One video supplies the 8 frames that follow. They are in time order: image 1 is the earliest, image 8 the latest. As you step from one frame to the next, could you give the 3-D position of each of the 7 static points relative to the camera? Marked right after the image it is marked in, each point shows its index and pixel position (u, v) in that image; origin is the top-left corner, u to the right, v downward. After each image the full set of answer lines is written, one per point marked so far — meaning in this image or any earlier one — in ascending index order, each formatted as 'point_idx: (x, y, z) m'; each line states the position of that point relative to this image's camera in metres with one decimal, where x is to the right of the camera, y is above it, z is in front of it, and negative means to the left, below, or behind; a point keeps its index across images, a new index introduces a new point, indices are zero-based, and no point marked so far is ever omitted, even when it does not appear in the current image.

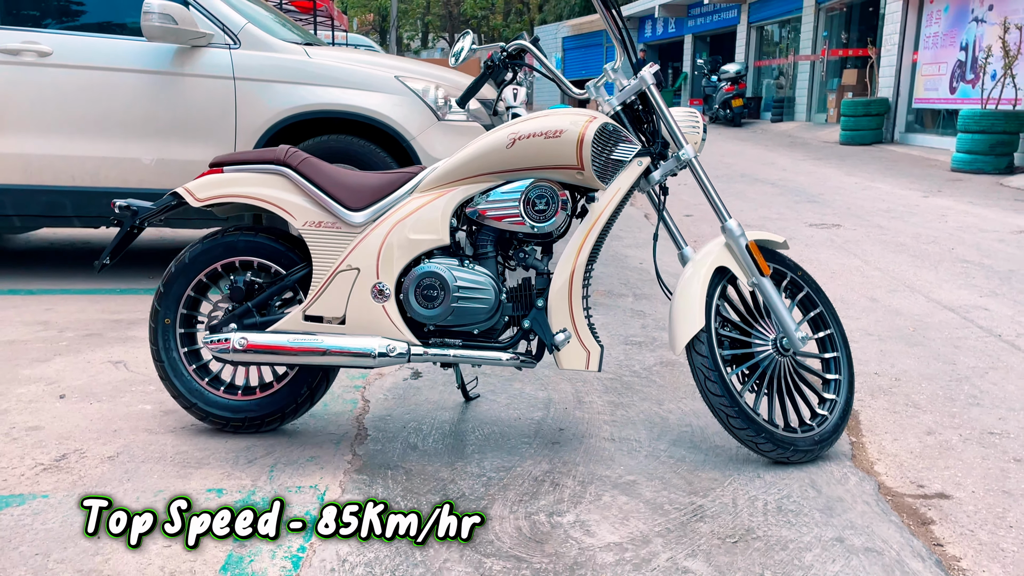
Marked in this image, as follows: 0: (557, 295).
0: (+0.2, 0.0, +3.6) m
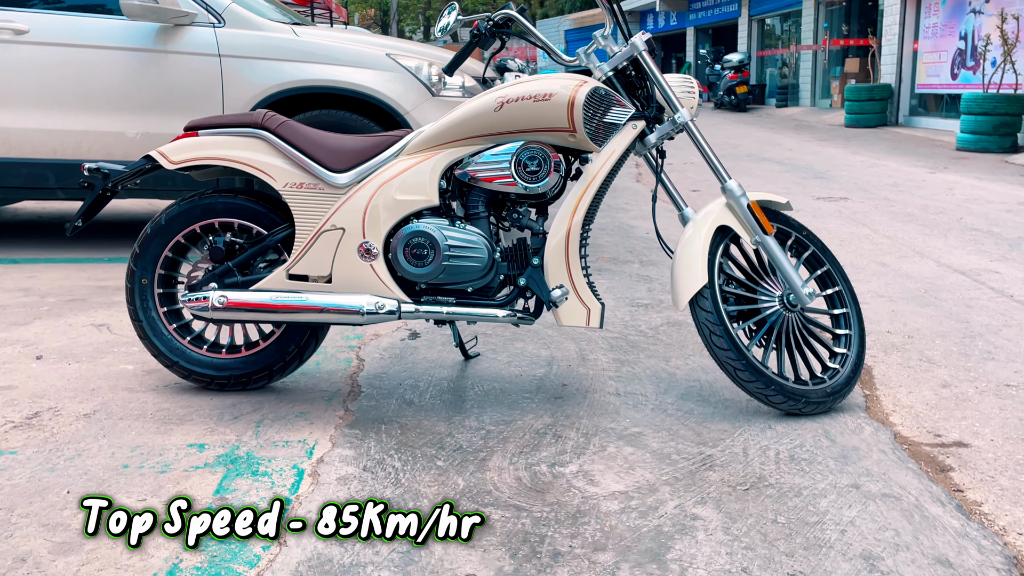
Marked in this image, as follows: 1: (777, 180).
0: (+0.1, +0.1, +3.4) m
1: (+3.3, +1.4, +12.5) m
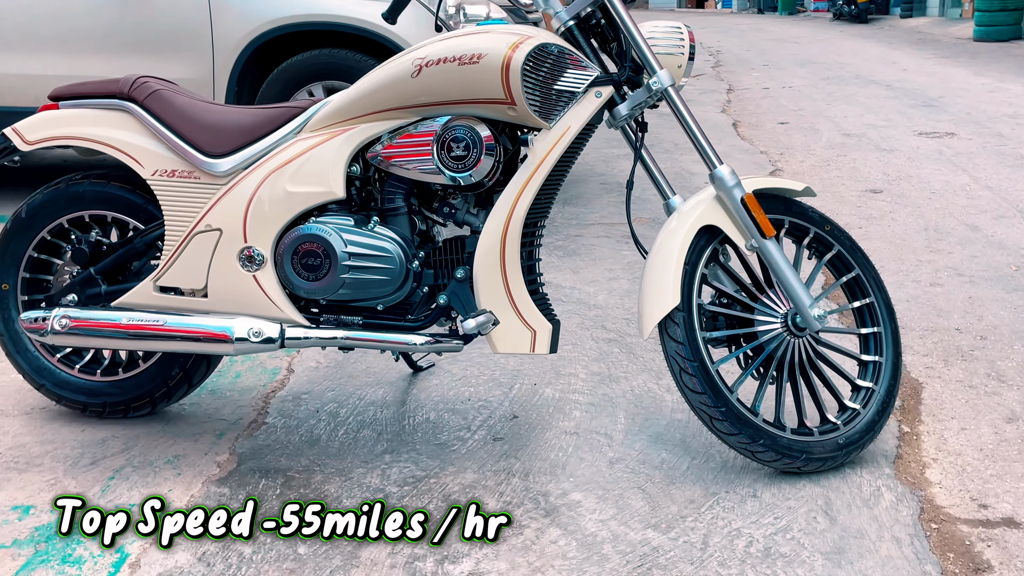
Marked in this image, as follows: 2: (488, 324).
0: (-0.1, +0.1, +2.7) m
1: (+4.1, +2.0, +11.2) m
2: (-0.1, -0.1, +2.7) m
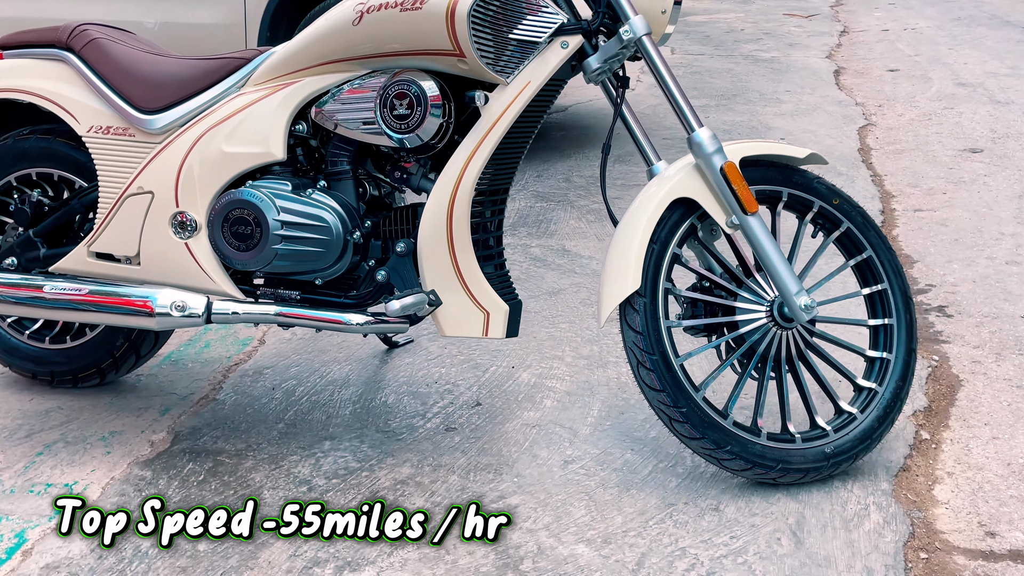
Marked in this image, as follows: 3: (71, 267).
0: (-0.2, +0.1, +2.5) m
1: (+5.0, +2.3, +10.3) m
2: (-0.2, 0.0, +2.5) m
3: (-1.2, 0.0, +2.7) m
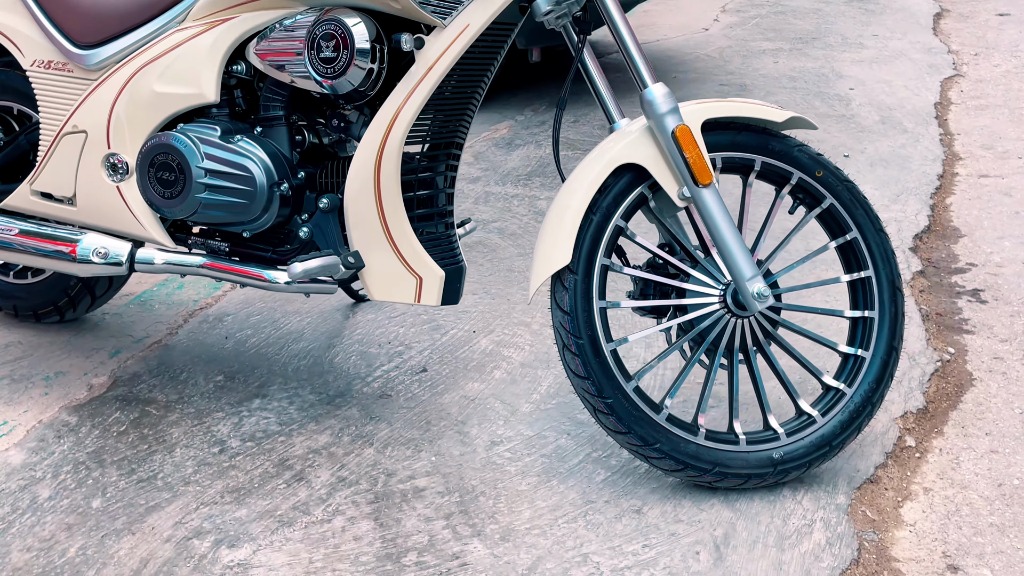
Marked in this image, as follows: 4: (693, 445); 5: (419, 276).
0: (-0.3, +0.2, +2.3) m
1: (+5.9, +2.6, +9.3) m
2: (-0.4, 0.0, +2.3) m
3: (-1.3, +0.2, +2.6) m
4: (+0.4, -0.3, +2.1) m
5: (-0.2, 0.0, +2.3) m
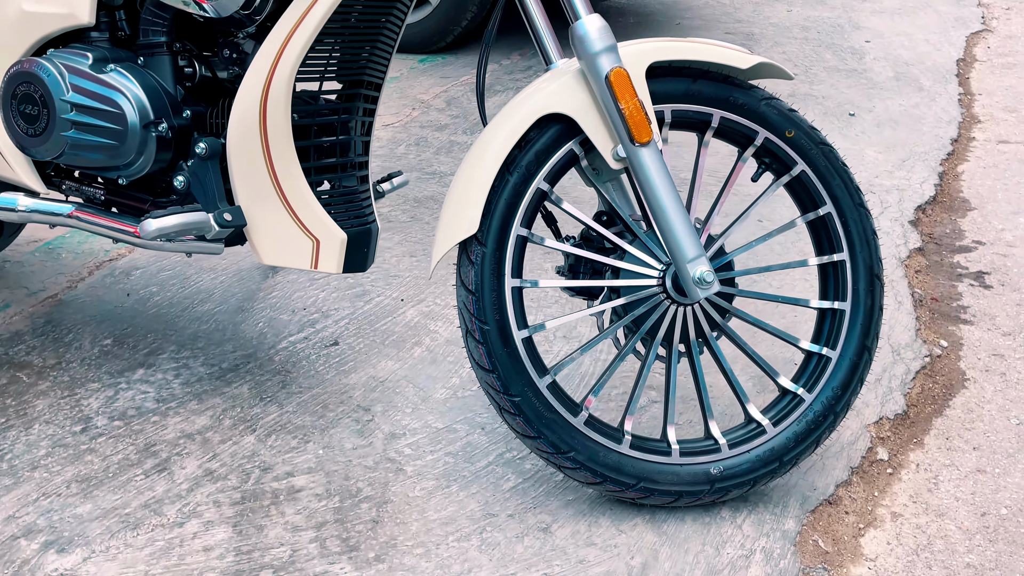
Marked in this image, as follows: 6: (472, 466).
0: (-0.5, +0.3, +1.9) m
1: (+5.9, +2.8, +8.7) m
2: (-0.5, +0.1, +1.9) m
3: (-1.5, +0.3, +2.3) m
4: (+0.2, -0.3, +1.8) m
5: (-0.4, +0.1, +2.0) m
6: (-0.1, -0.3, +1.9) m
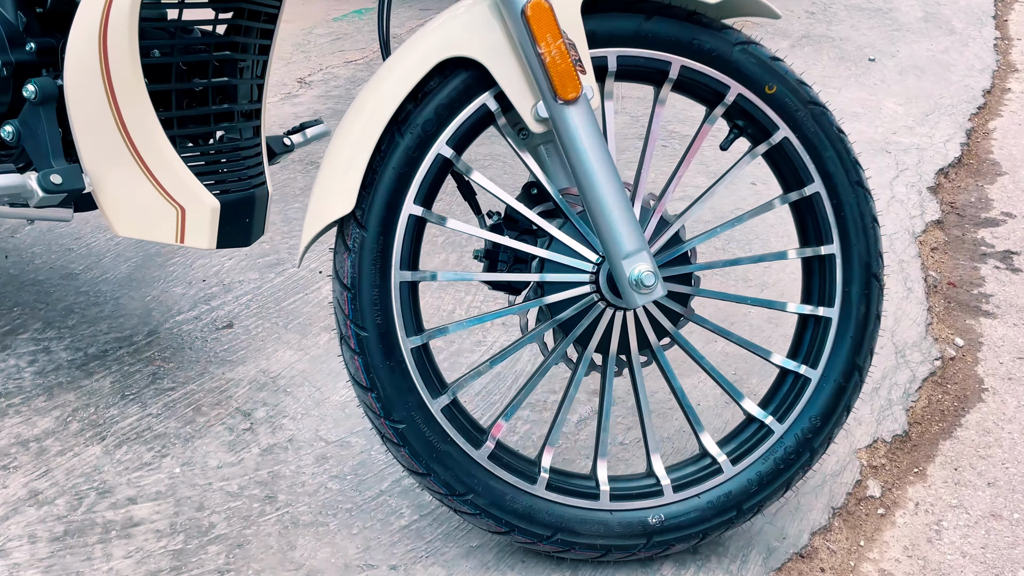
0: (-0.7, +0.3, +1.5) m
1: (+6.0, +3.1, +8.0) m
2: (-0.7, +0.2, +1.6) m
3: (-1.6, +0.4, +1.9) m
4: (0.0, -0.3, +1.4) m
5: (-0.5, +0.1, +1.6) m
6: (-0.2, -0.3, +1.5) m
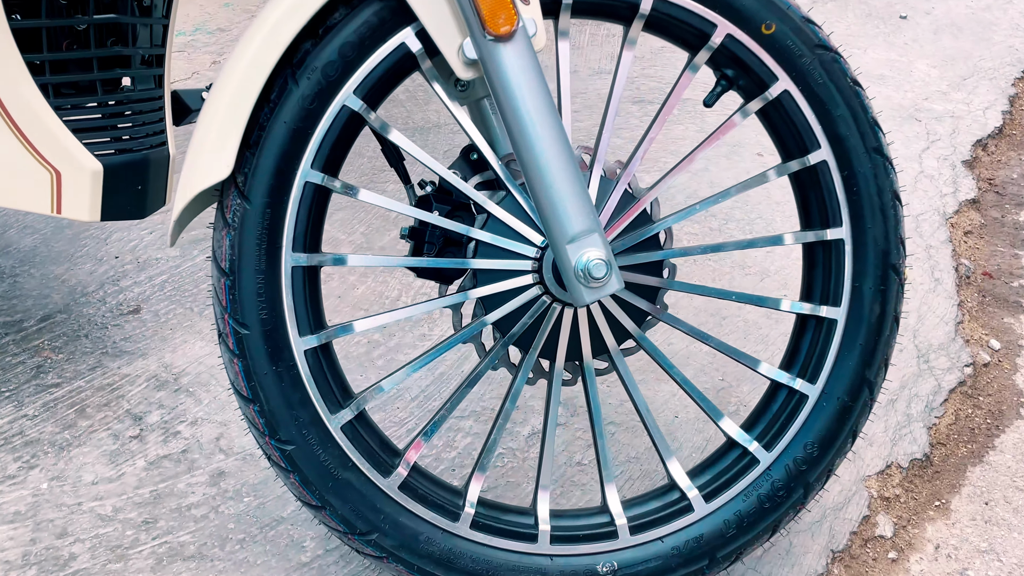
0: (-0.7, +0.4, +1.3) m
1: (+6.1, +3.2, +7.5) m
2: (-0.8, +0.2, +1.3) m
3: (-1.7, +0.5, +1.6) m
4: (-0.1, -0.3, +1.1) m
5: (-0.6, +0.2, +1.3) m
6: (-0.3, -0.3, +1.3) m
